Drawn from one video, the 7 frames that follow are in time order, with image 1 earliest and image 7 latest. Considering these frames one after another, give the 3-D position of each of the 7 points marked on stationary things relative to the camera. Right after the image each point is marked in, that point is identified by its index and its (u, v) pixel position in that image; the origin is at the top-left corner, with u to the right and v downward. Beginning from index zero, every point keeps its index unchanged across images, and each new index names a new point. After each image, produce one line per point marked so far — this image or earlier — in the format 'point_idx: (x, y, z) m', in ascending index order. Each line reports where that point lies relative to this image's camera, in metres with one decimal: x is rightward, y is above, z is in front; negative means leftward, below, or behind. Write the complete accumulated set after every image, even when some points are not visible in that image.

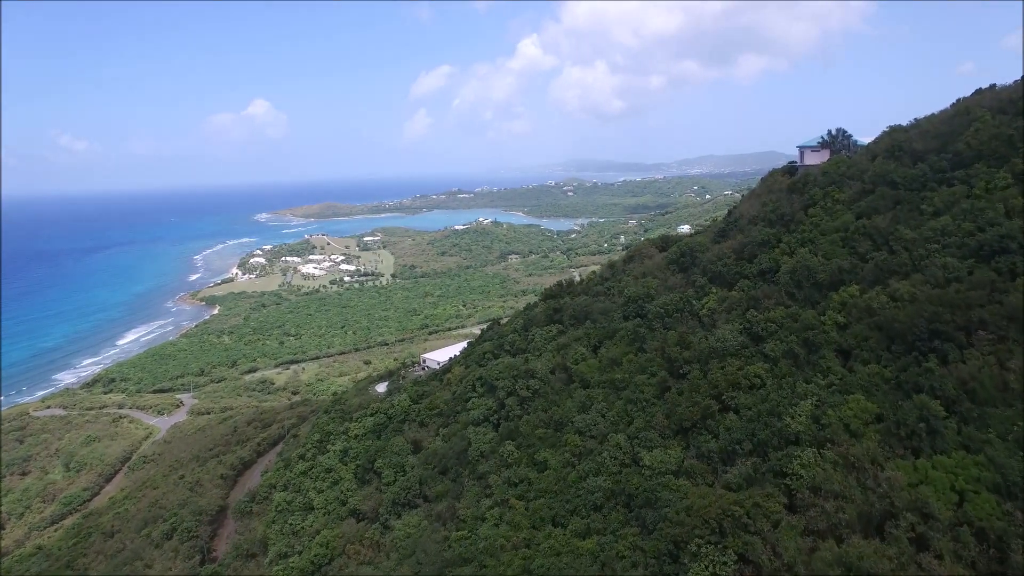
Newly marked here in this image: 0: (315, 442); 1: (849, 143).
0: (-5.5, -4.3, +19.7) m
1: (+8.3, +3.6, +17.3) m
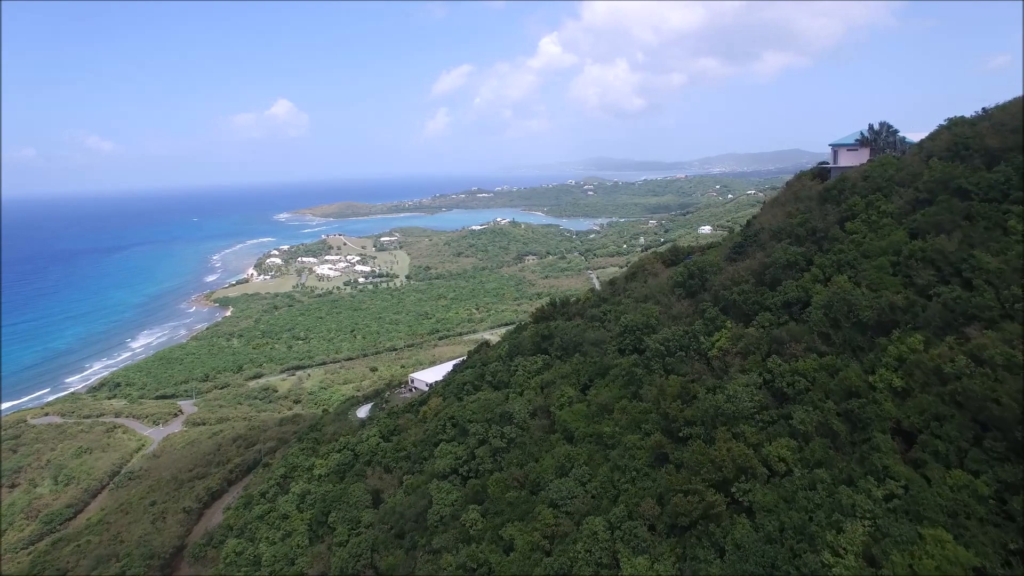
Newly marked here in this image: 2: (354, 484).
0: (-5.8, -4.8, +17.5) m
1: (+7.9, +3.1, +14.7) m
2: (-3.2, -4.0, +14.2) m
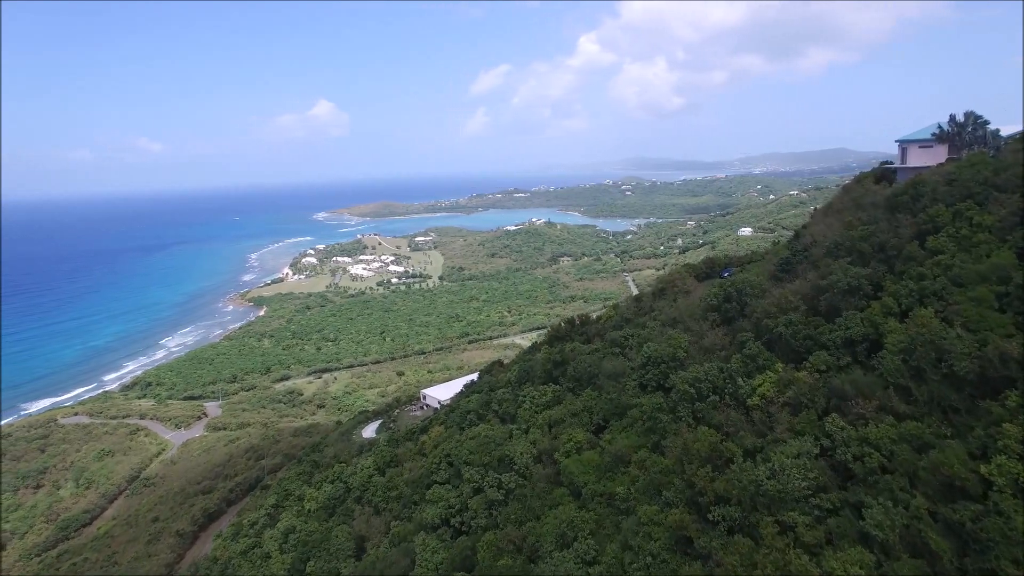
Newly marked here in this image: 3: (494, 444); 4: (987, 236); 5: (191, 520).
0: (-5.5, -5.0, +16.0) m
1: (+8.1, +2.7, +12.5) m
2: (-3.1, -4.3, +12.5) m
3: (-0.3, -2.5, +11.2) m
4: (+5.1, +0.6, +7.6) m
5: (-9.0, -6.5, +19.7) m
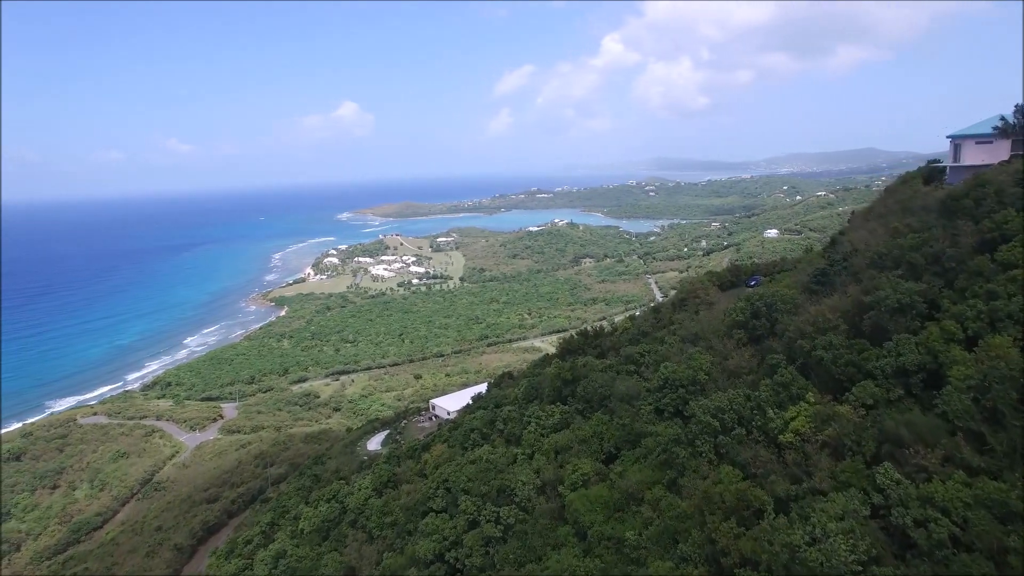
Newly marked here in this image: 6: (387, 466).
0: (-5.4, -5.2, +15.2) m
1: (+8.2, +2.5, +11.2) m
2: (-3.0, -4.4, +11.6) m
3: (-0.2, -2.7, +10.2) m
4: (+5.1, +0.4, +6.4) m
5: (-8.7, -6.6, +19.0) m
6: (-2.5, -3.6, +14.2) m
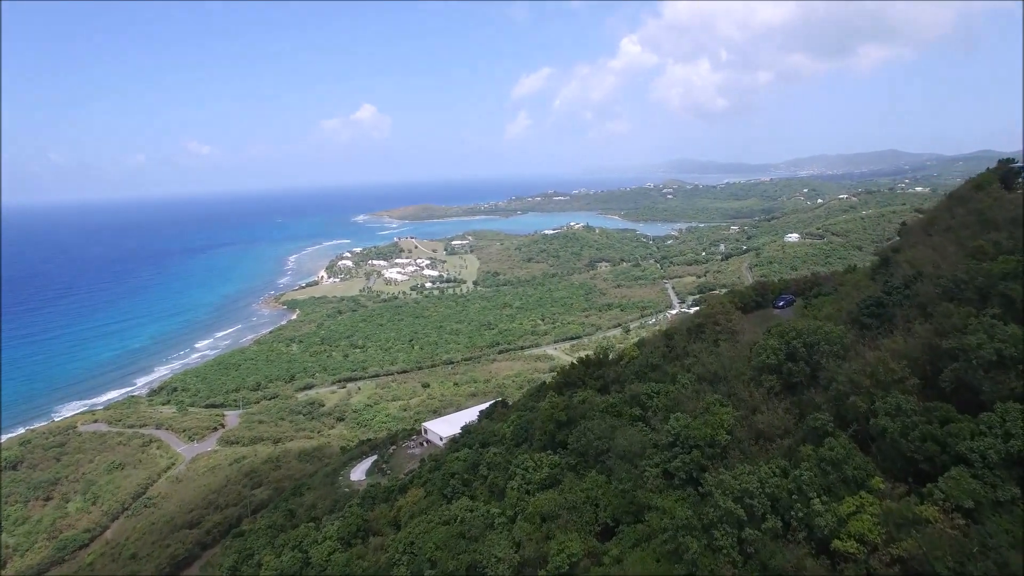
0: (-5.5, -5.5, +13.5) m
1: (+8.0, +2.1, +9.2) m
2: (-3.3, -4.7, +9.9) m
3: (-0.5, -3.0, +8.4) m
4: (+4.7, 0.0, +4.5) m
5: (-8.8, -7.0, +17.4) m
6: (-2.7, -3.9, +12.5) m
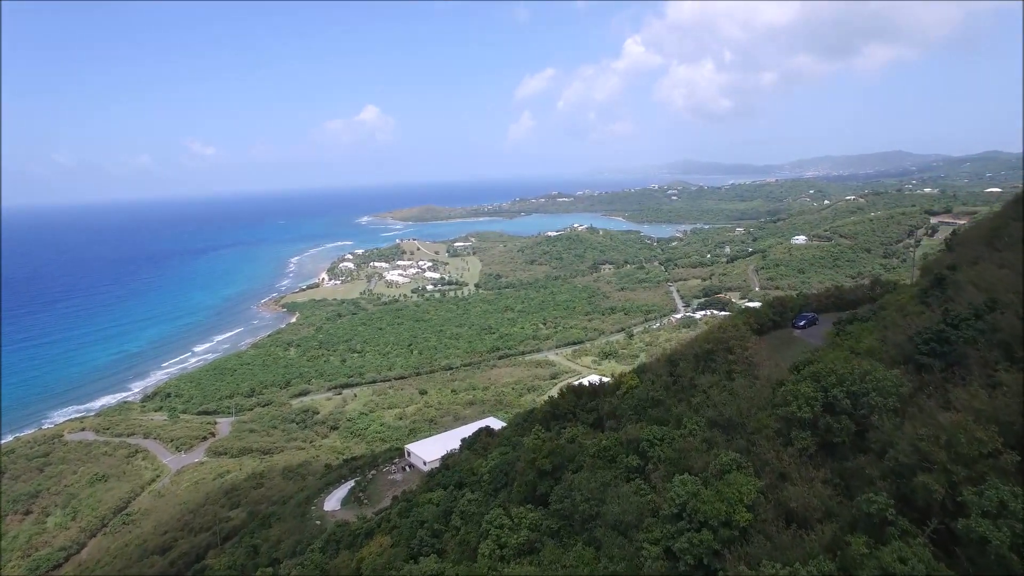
0: (-5.8, -5.7, +12.0) m
1: (+7.7, +1.9, +7.6) m
2: (-3.5, -5.0, +8.4) m
3: (-0.8, -3.2, +6.9) m
4: (+4.4, -0.2, +3.0) m
5: (-9.0, -7.2, +15.9) m
6: (-3.0, -4.2, +11.0) m
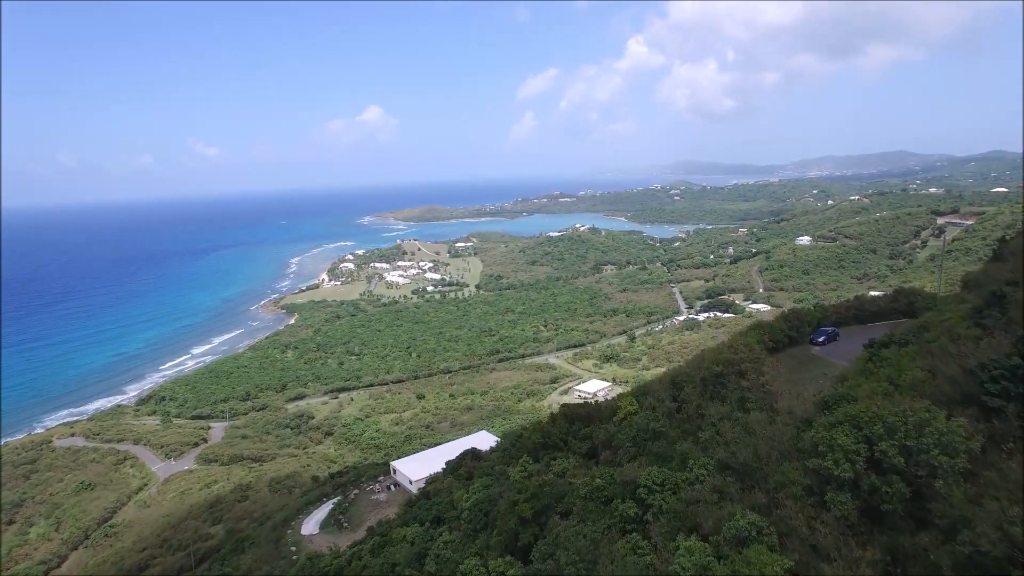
0: (-6.0, -5.9, +10.9) m
1: (+7.5, +1.7, +6.5) m
2: (-3.8, -5.1, +7.3) m
3: (-1.0, -3.4, +5.8) m
4: (+4.2, -0.4, +1.8) m
5: (-9.2, -7.4, +14.8) m
6: (-3.2, -4.3, +9.9) m
